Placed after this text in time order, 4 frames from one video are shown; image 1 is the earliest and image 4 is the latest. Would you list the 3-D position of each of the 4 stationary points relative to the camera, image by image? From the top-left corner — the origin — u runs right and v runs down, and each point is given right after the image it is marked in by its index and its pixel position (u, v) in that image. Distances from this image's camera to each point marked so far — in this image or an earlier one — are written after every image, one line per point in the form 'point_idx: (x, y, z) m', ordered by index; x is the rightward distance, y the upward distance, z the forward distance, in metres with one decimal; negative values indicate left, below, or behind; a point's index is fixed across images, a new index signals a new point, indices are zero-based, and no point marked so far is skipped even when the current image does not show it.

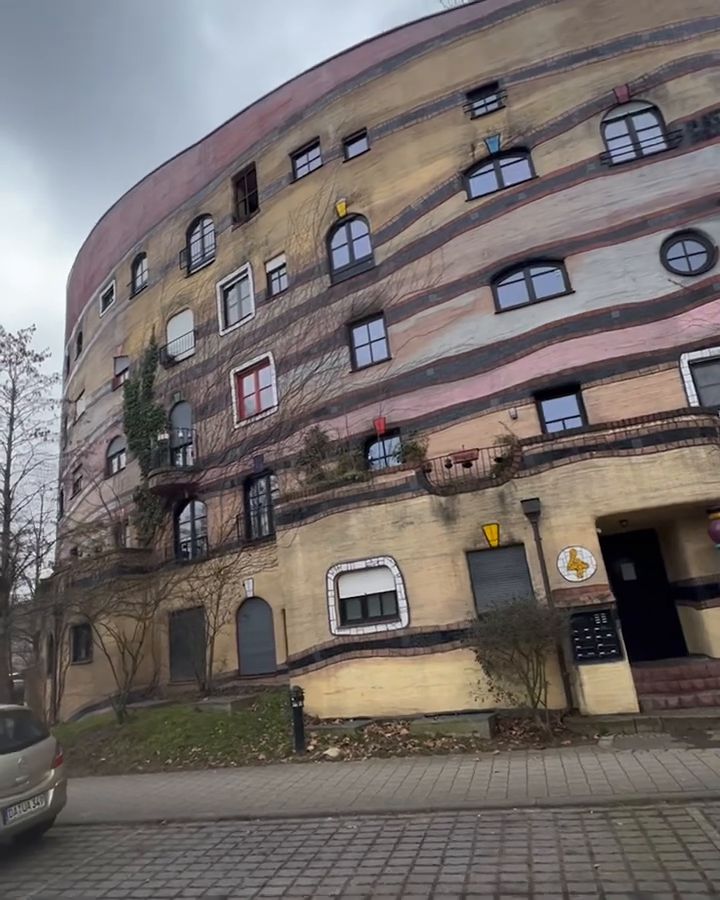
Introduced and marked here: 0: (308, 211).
0: (-1.6, +7.4, +18.2) m
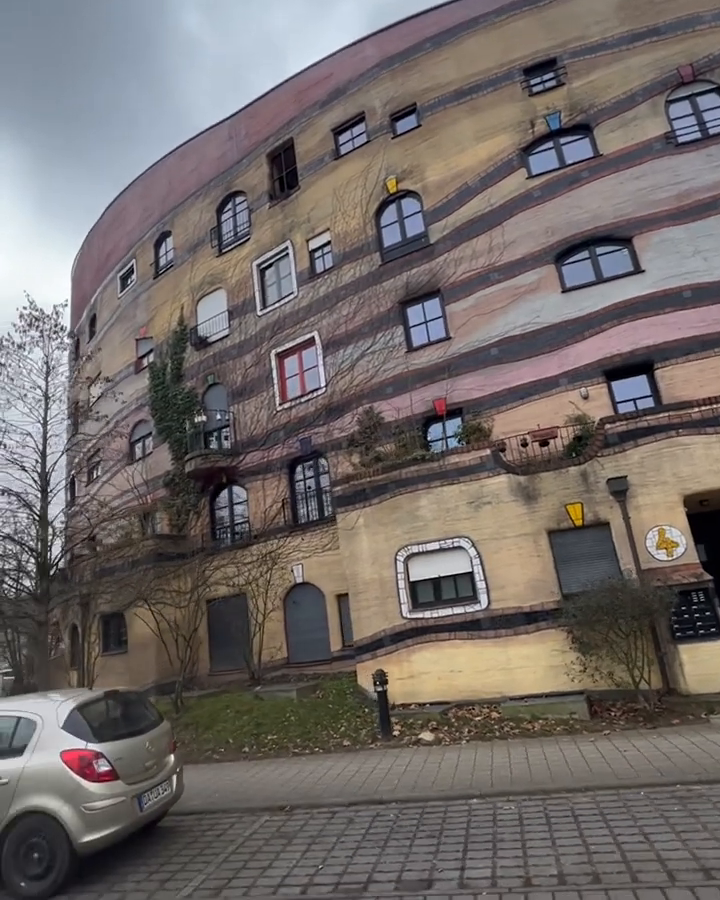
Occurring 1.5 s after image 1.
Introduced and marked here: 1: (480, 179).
0: (-0.1, +7.9, +17.7) m
1: (+3.3, +7.4, +15.9) m
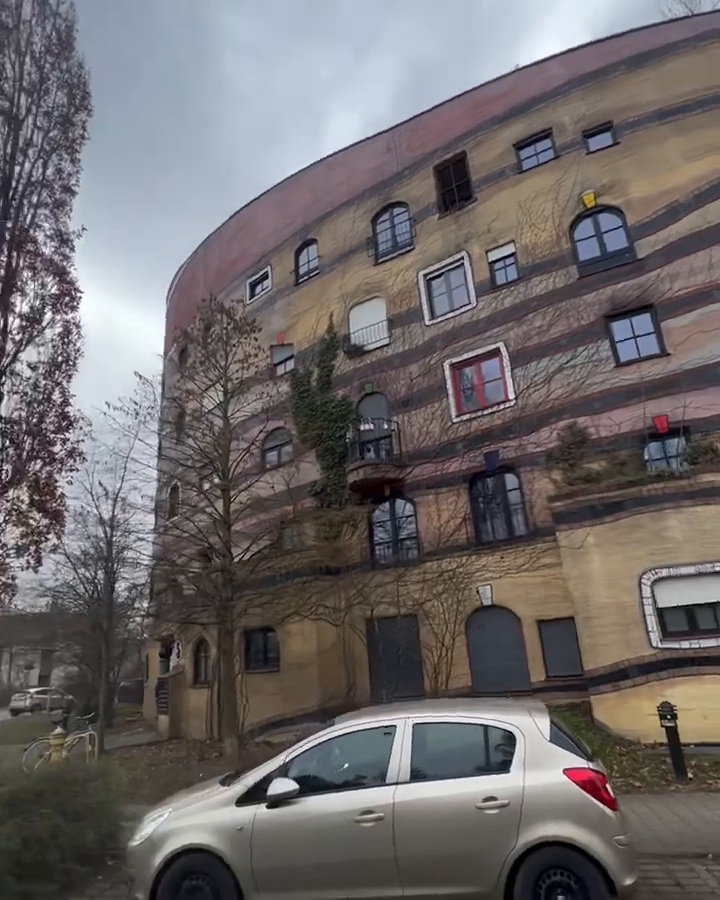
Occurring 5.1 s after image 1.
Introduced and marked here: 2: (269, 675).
0: (+5.5, +7.4, +17.3) m
1: (+8.9, +6.7, +15.5) m
2: (-2.6, -6.4, +16.8) m
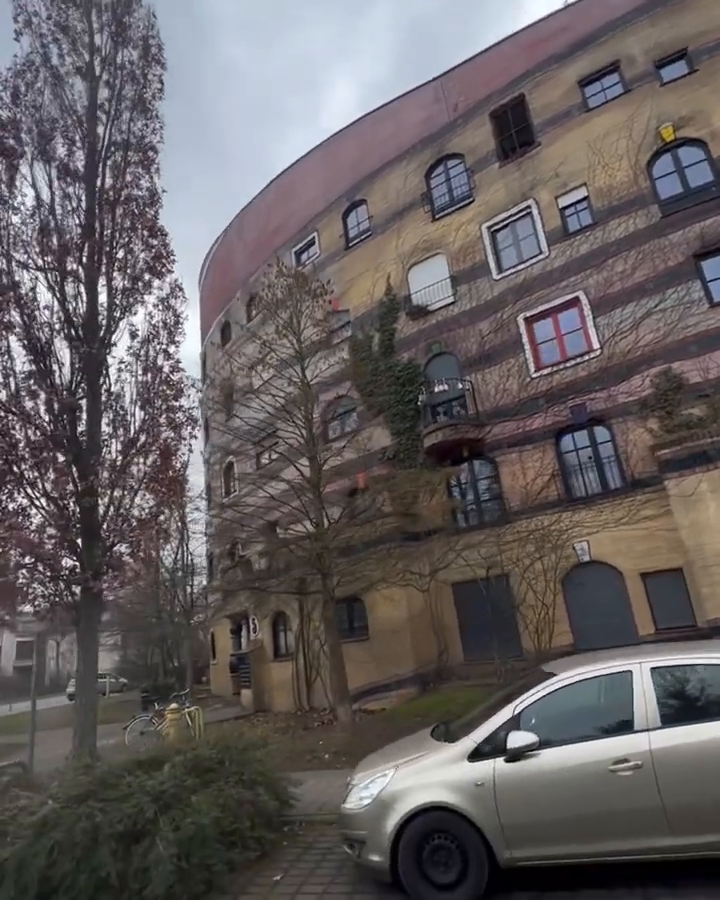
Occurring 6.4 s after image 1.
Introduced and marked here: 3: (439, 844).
0: (+7.2, +8.8, +16.5) m
1: (+10.6, +8.2, +14.6) m
2: (-0.1, -5.5, +16.6) m
3: (+0.7, -3.4, +5.1) m
